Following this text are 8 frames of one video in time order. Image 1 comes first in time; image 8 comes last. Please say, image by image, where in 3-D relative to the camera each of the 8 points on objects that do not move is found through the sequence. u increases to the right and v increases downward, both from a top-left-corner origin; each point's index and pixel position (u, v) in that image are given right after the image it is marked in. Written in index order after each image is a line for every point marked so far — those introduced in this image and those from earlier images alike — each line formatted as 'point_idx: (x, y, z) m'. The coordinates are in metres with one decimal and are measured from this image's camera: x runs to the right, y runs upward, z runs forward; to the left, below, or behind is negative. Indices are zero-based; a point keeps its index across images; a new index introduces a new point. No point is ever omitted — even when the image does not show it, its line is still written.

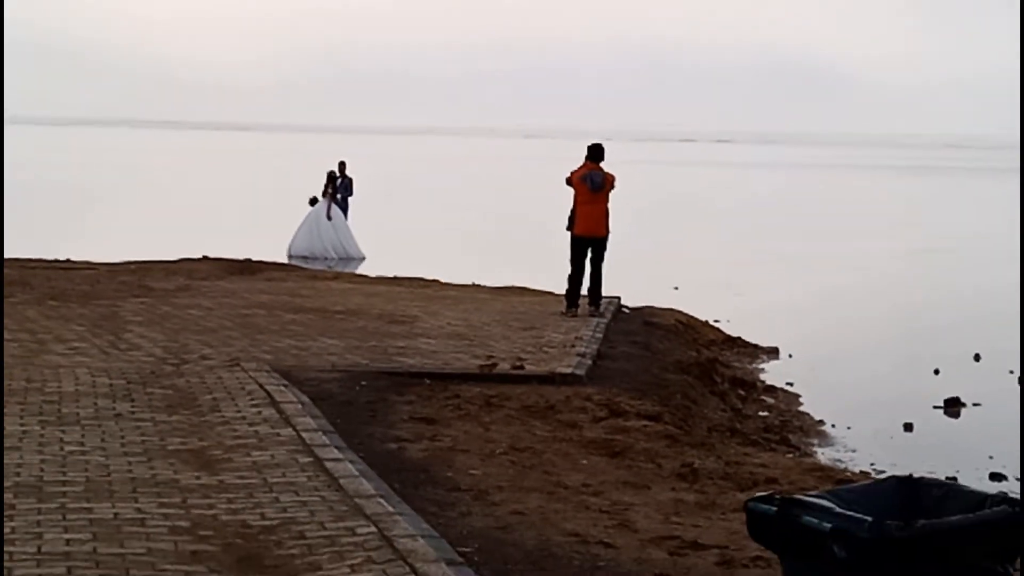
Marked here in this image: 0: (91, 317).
0: (-4.4, -0.3, +14.0) m
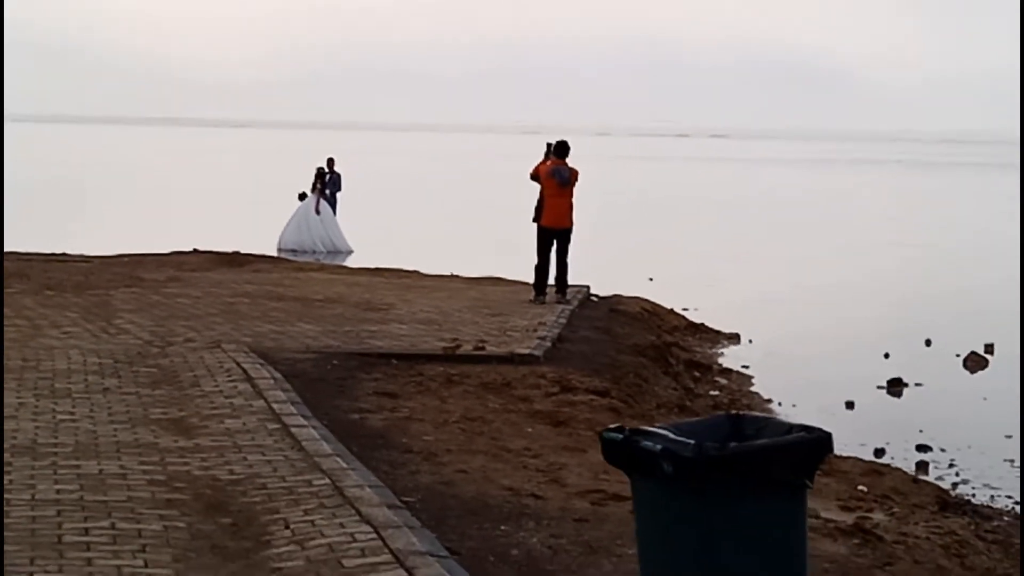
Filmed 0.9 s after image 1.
0: (-4.8, -0.2, +14.8) m
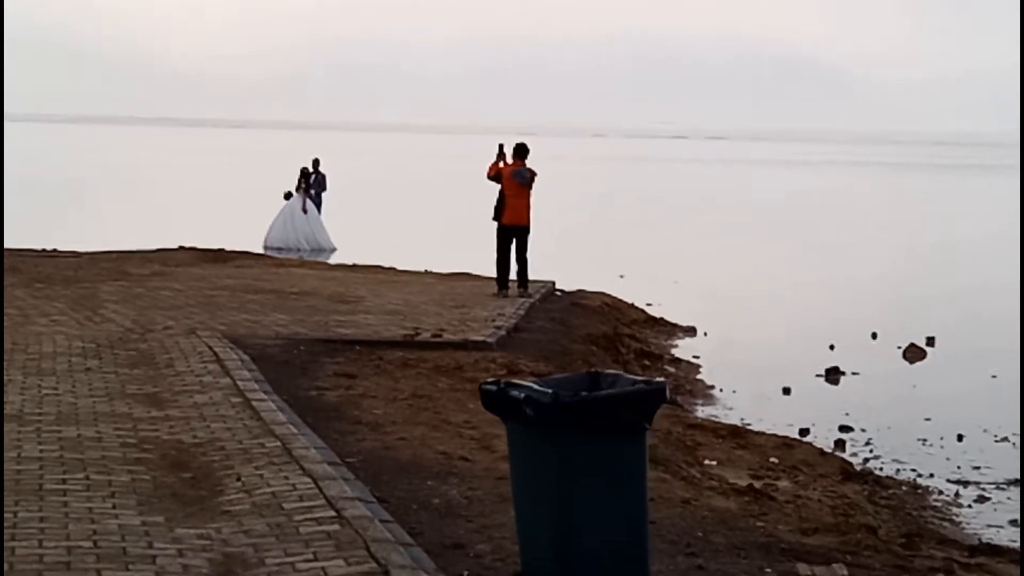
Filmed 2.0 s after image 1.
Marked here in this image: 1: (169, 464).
0: (-5.2, -0.1, +15.8) m
1: (-2.0, -1.0, +7.8) m
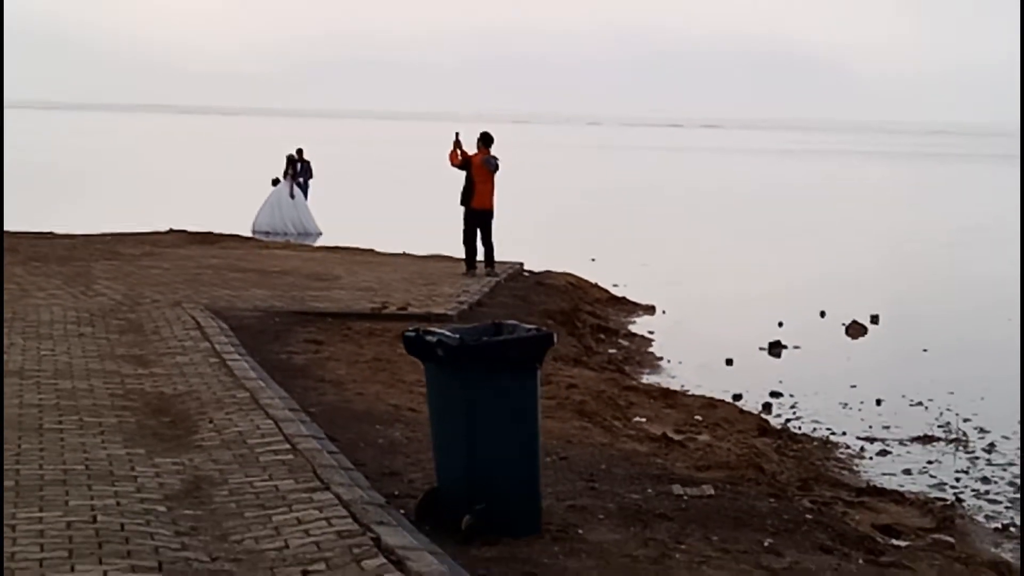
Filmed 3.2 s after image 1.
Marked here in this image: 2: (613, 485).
0: (-5.7, +0.2, +17.0) m
1: (-2.4, -0.8, +9.0) m
2: (+0.6, -1.1, +7.6) m
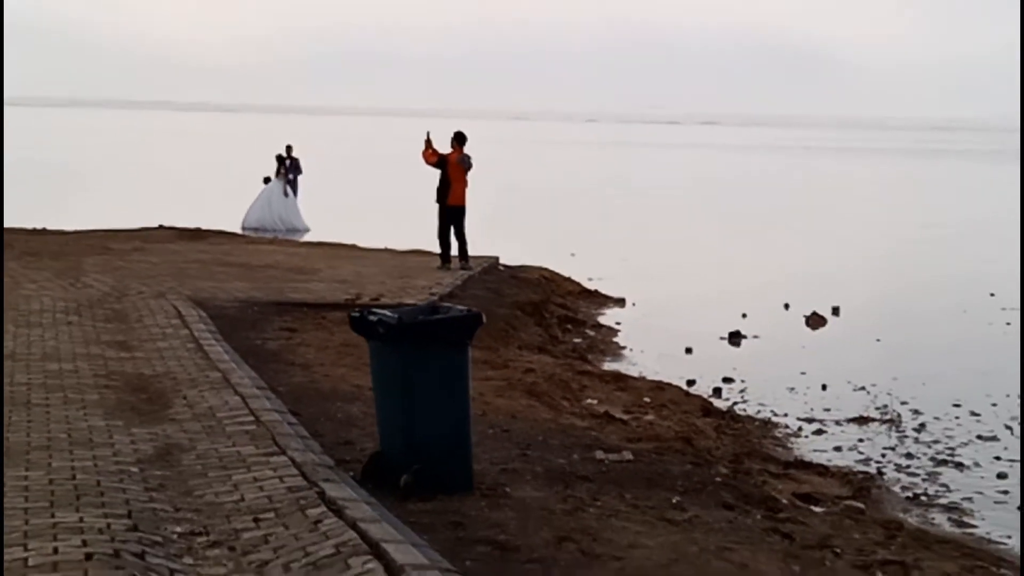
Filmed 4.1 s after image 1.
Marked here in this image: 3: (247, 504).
0: (-6.1, +0.3, +17.8) m
1: (-2.8, -0.7, +9.8) m
2: (+0.2, -1.0, +8.4) m
3: (-1.3, -1.1, +6.7) m
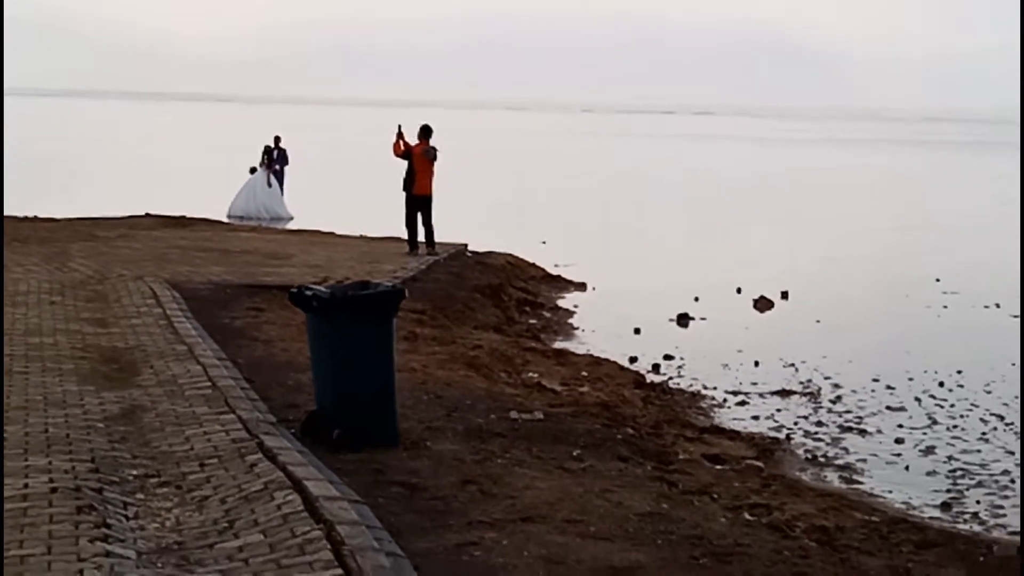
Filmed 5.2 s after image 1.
0: (-6.6, +0.5, +18.8) m
1: (-3.3, -0.6, +10.8) m
2: (-0.3, -0.9, +9.5) m
3: (-1.9, -1.0, +7.8) m
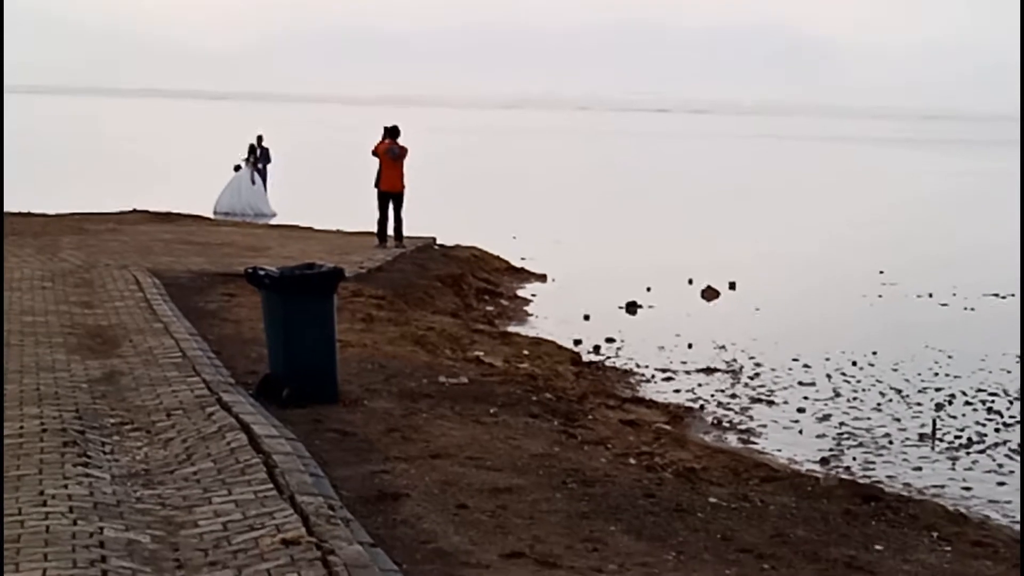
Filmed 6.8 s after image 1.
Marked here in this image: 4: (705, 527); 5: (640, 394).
0: (-7.2, +0.7, +20.2) m
1: (-3.9, -0.4, +12.3) m
2: (-0.9, -0.7, +11.0) m
3: (-2.4, -0.8, +9.2) m
4: (+1.0, -1.3, +7.2) m
5: (+1.4, -1.1, +14.1) m
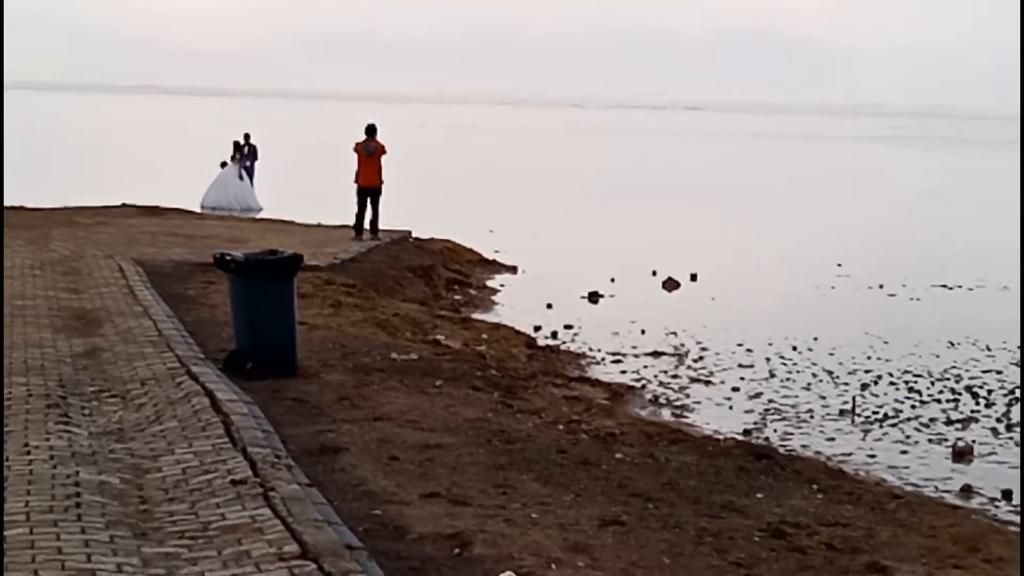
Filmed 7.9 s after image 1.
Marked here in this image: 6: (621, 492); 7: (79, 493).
0: (-7.7, +0.8, +21.3) m
1: (-4.4, -0.3, +13.3) m
2: (-1.4, -0.6, +12.0) m
3: (-2.9, -0.7, +10.3) m
4: (+0.6, -1.2, +8.3) m
5: (+0.9, -1.0, +15.1) m
6: (+0.7, -1.2, +7.9) m
7: (-2.3, -1.1, +7.0) m
